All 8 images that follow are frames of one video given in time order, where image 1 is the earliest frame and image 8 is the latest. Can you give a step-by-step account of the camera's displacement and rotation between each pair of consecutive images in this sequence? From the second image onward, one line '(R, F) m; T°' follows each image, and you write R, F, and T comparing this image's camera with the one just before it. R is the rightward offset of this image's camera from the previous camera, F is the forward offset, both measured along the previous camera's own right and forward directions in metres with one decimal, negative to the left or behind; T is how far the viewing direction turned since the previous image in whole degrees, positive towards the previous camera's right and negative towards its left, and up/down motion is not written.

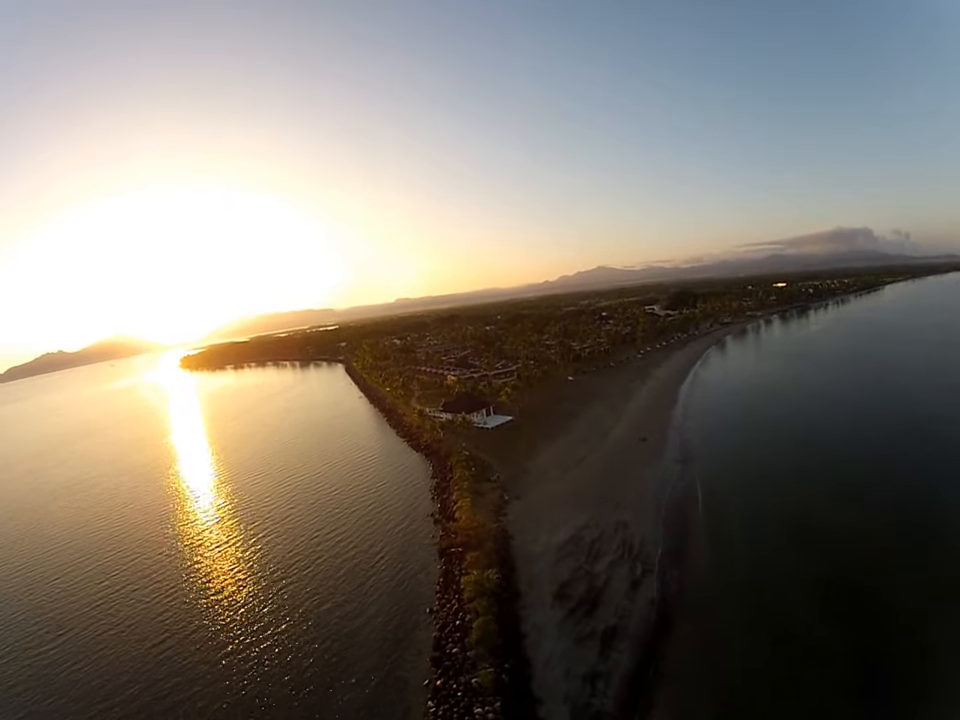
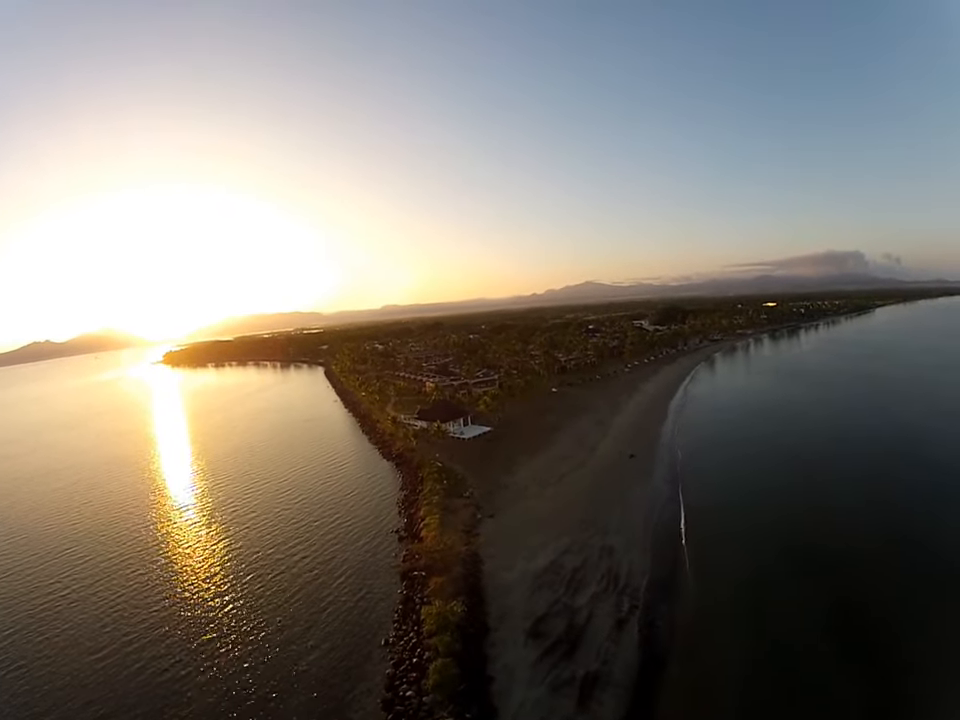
(+0.4, +2.7) m; +1°
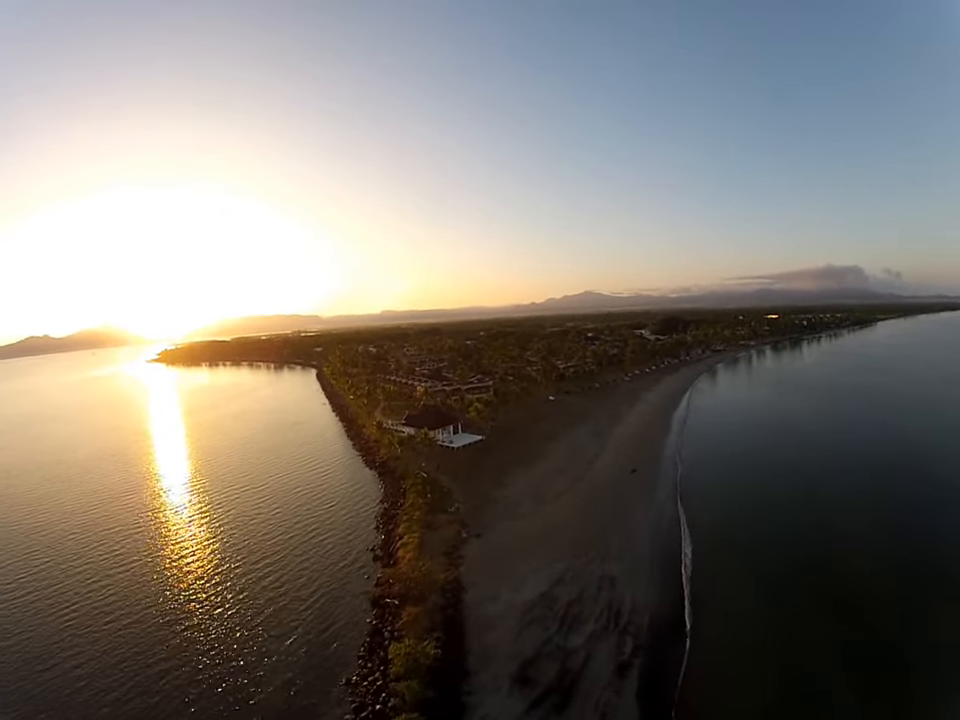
(+0.4, +2.6) m; 0°
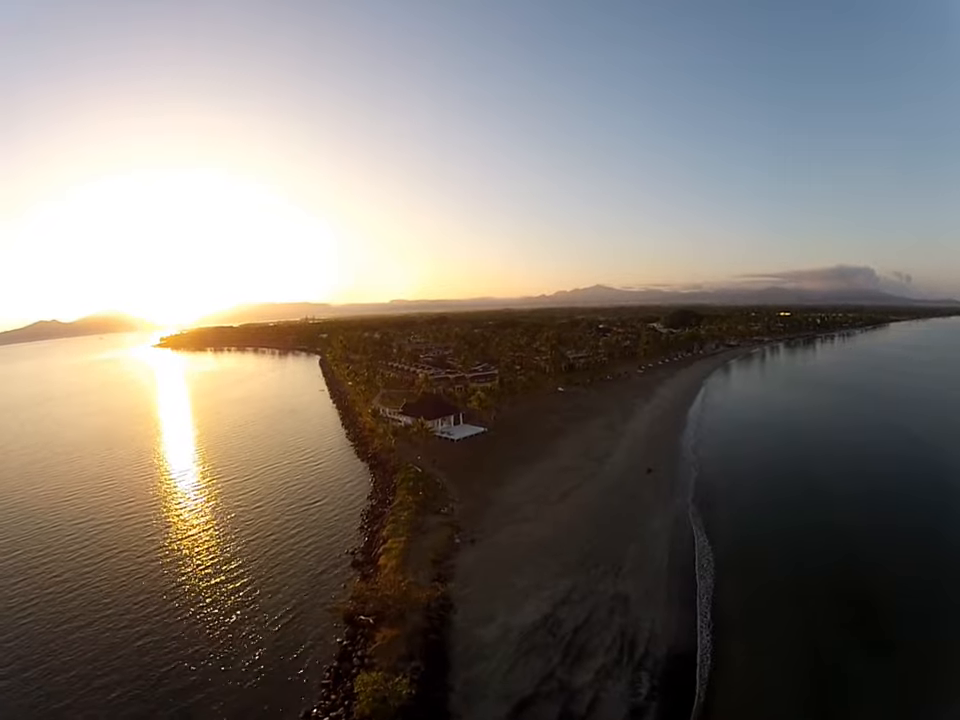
(+0.4, +3.0) m; -1°
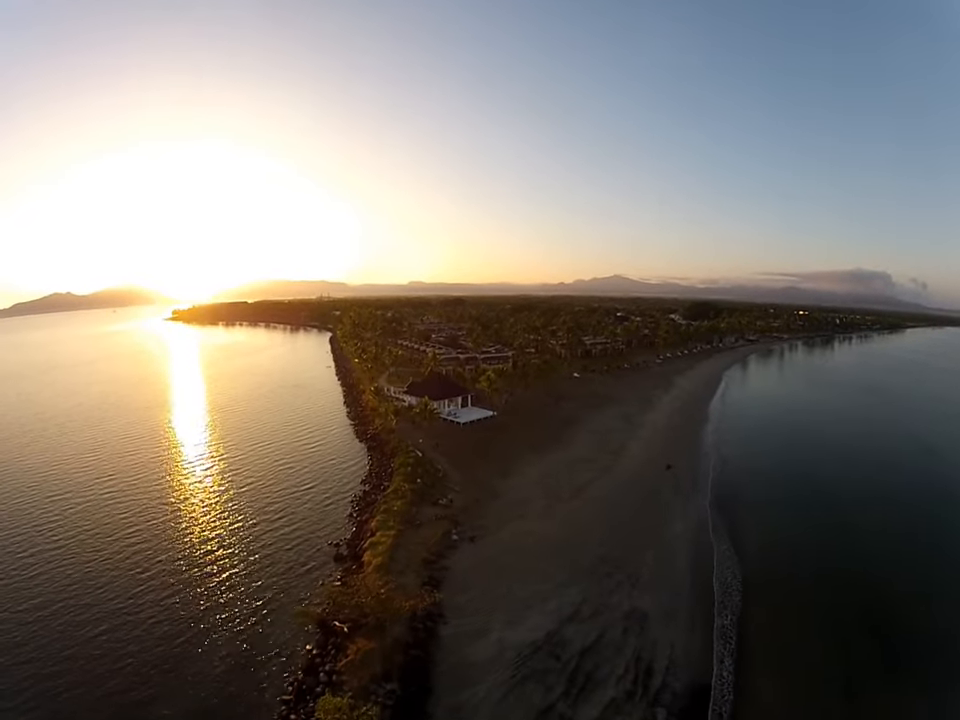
(+0.2, +2.5) m; -1°
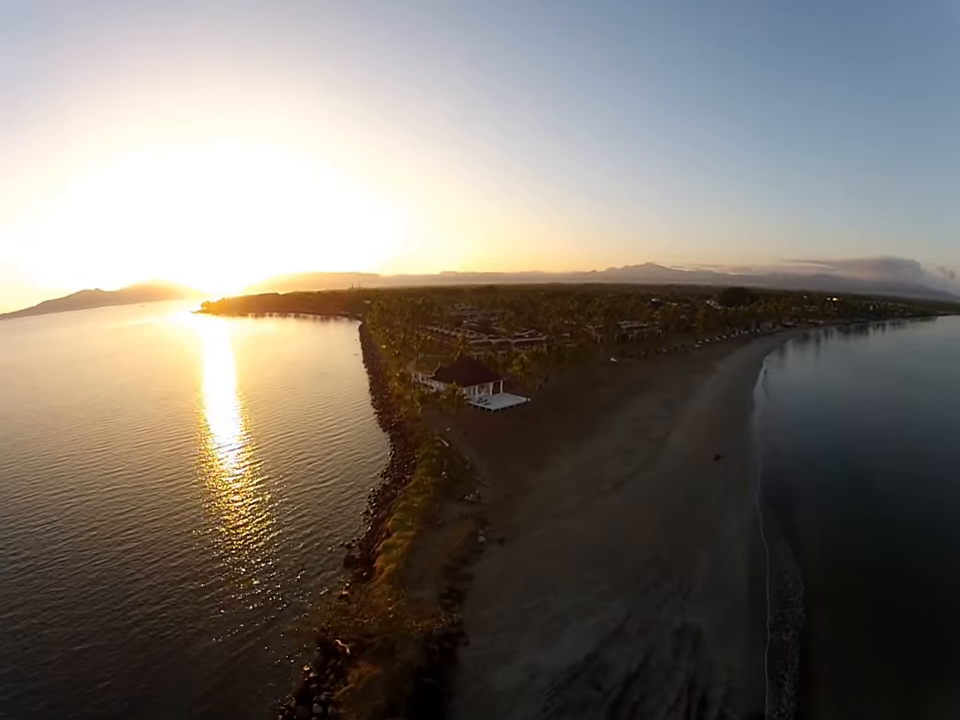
(+0.1, +2.0) m; -3°
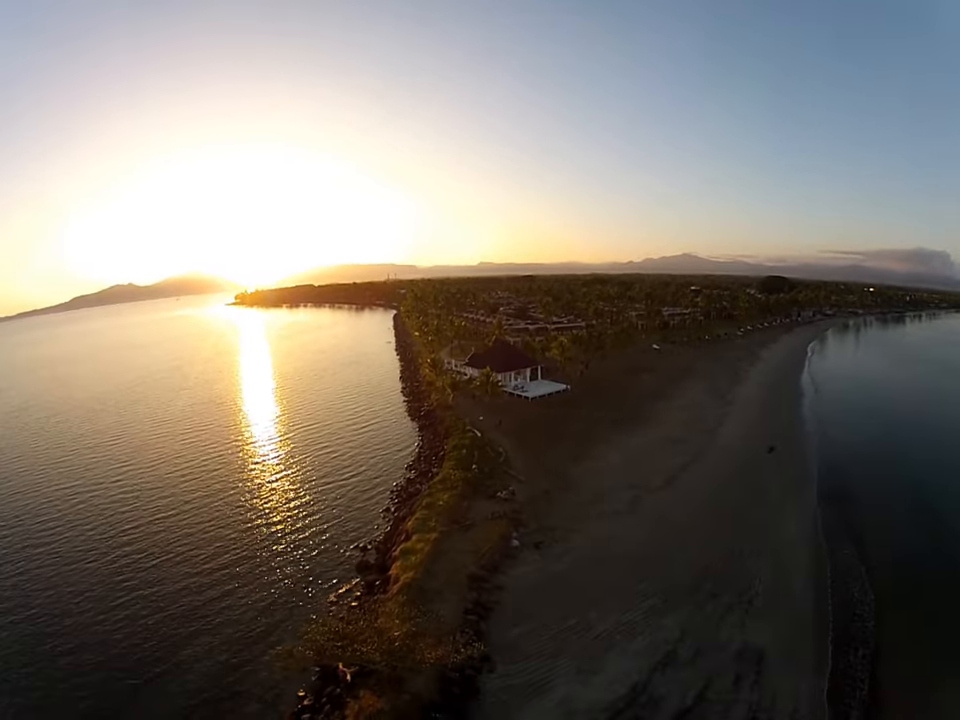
(+0.1, +1.9) m; -4°
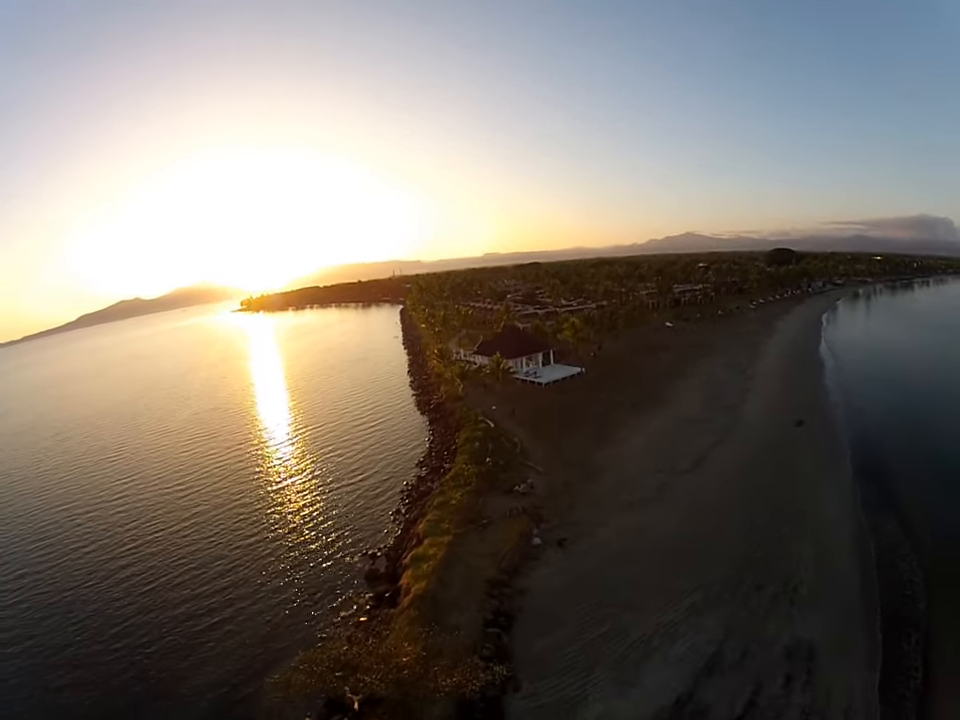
(+0.1, +1.2) m; -1°
